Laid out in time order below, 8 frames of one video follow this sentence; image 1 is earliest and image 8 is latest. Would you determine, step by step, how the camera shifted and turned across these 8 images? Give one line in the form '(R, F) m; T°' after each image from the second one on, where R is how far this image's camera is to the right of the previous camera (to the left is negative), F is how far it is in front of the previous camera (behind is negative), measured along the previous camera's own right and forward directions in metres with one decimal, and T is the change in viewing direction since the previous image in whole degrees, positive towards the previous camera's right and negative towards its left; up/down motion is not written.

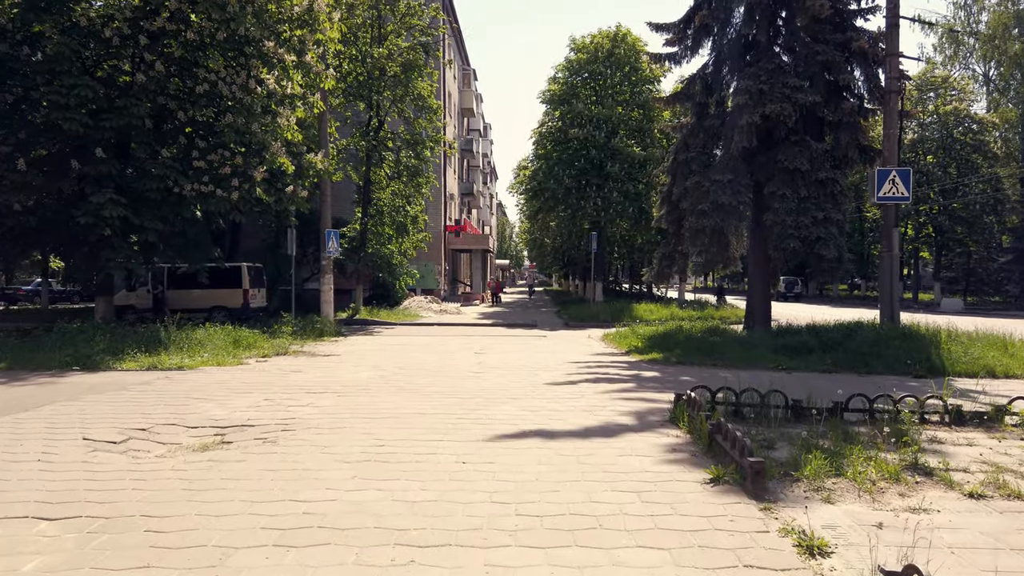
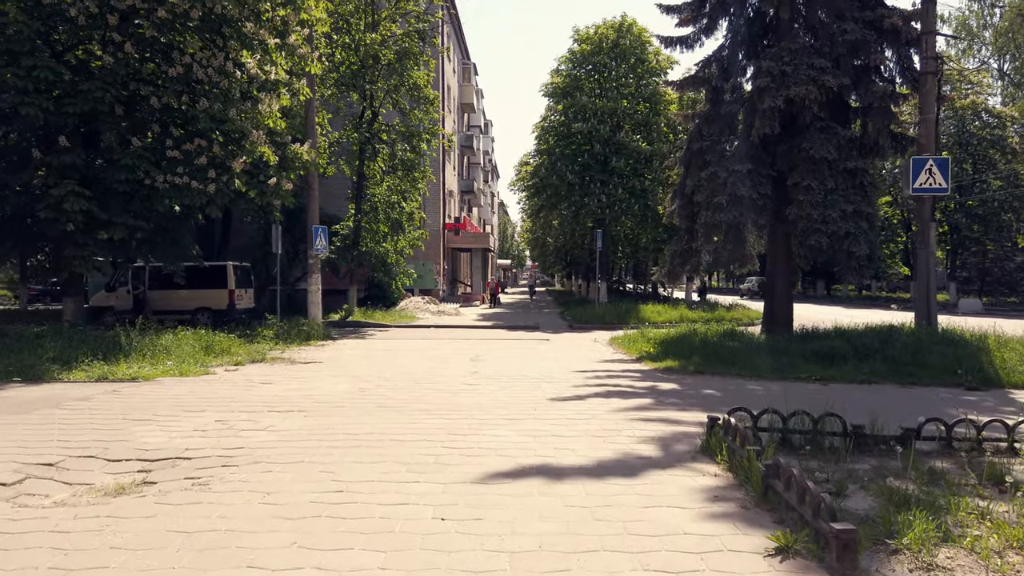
(0.0, +1.2) m; 0°
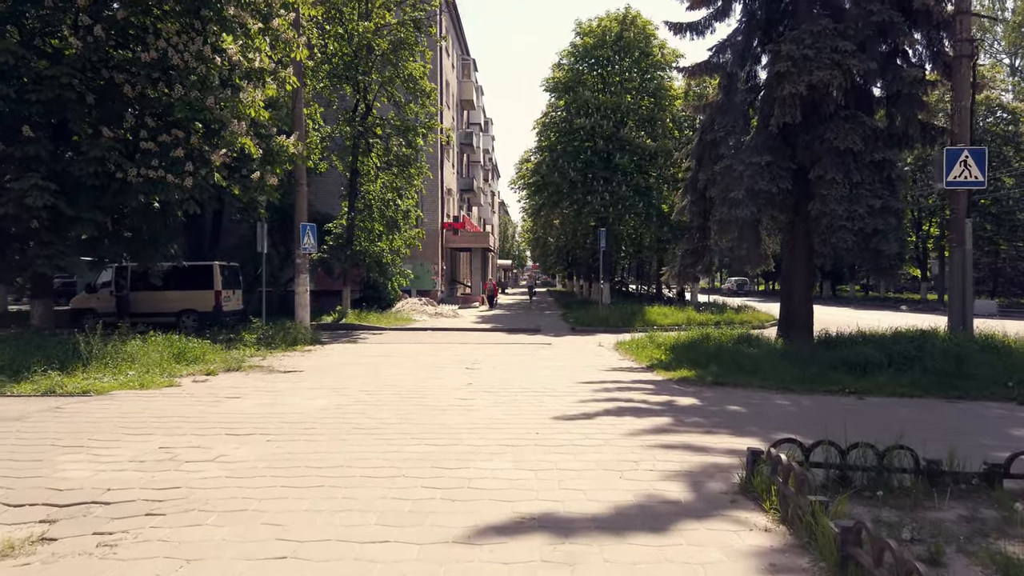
(0.0, +1.0) m; 0°
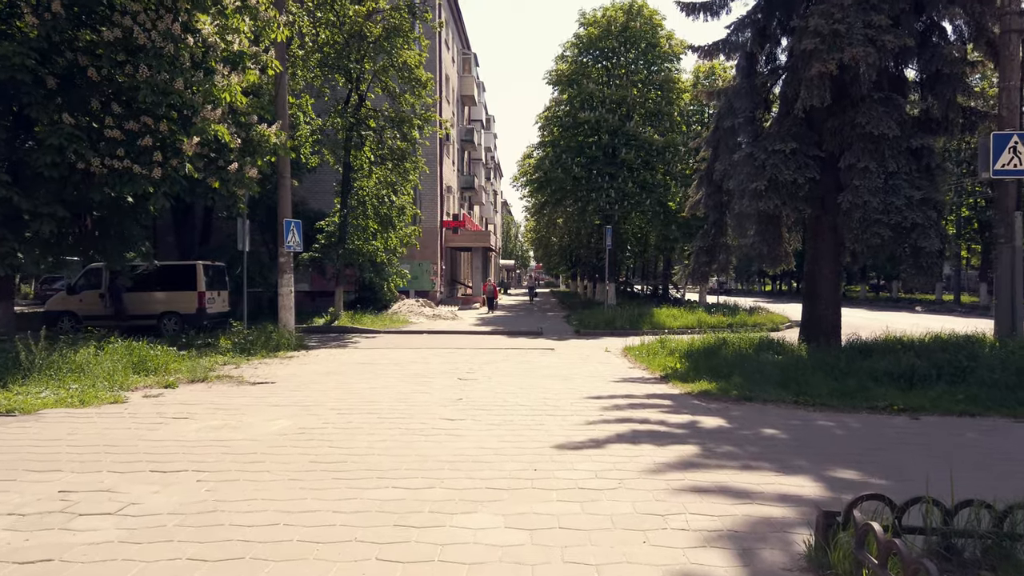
(+0.1, +1.2) m; 0°
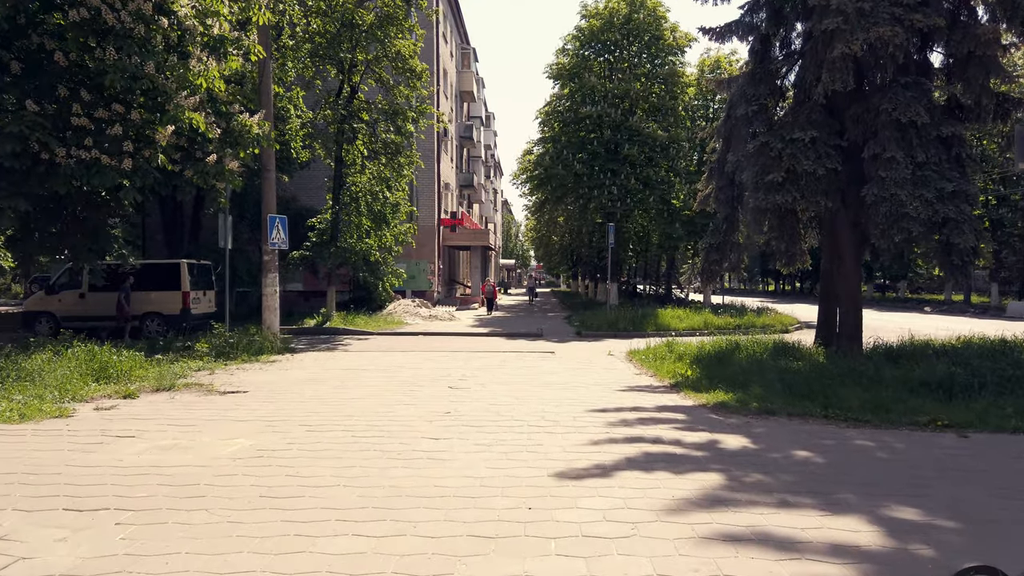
(+0.1, +0.9) m; 0°
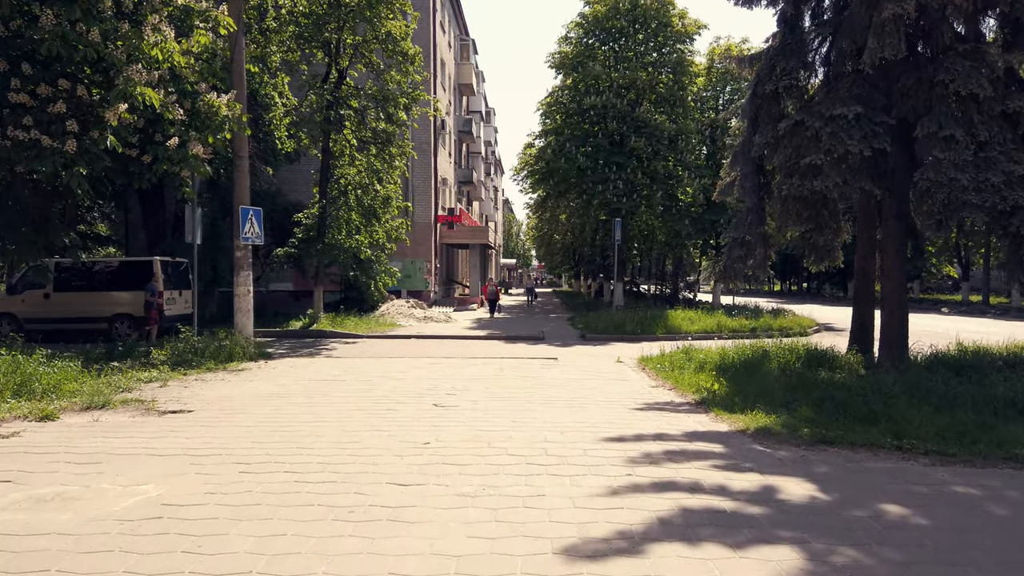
(+0.1, +1.4) m; 0°
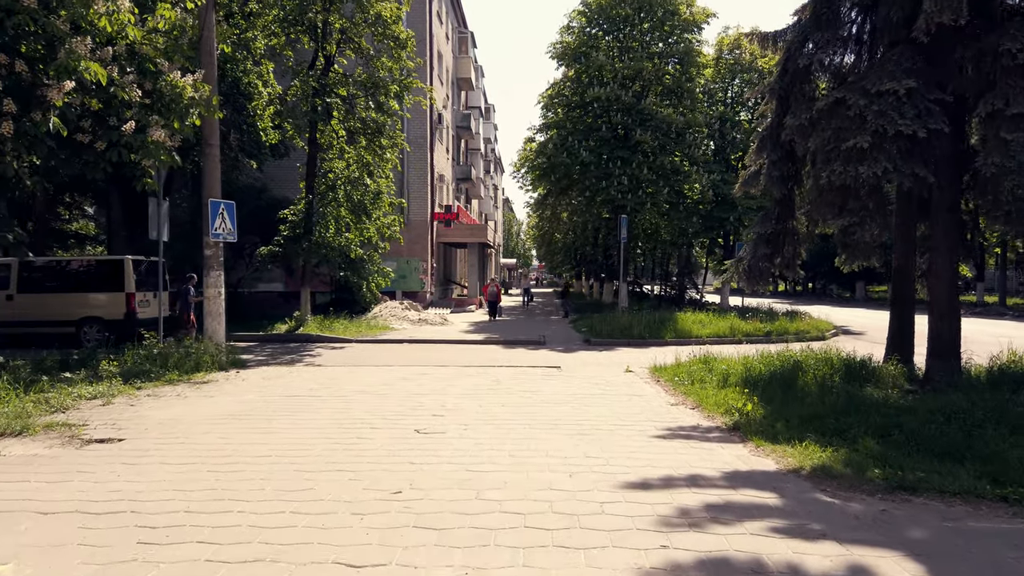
(0.0, +1.2) m; 0°
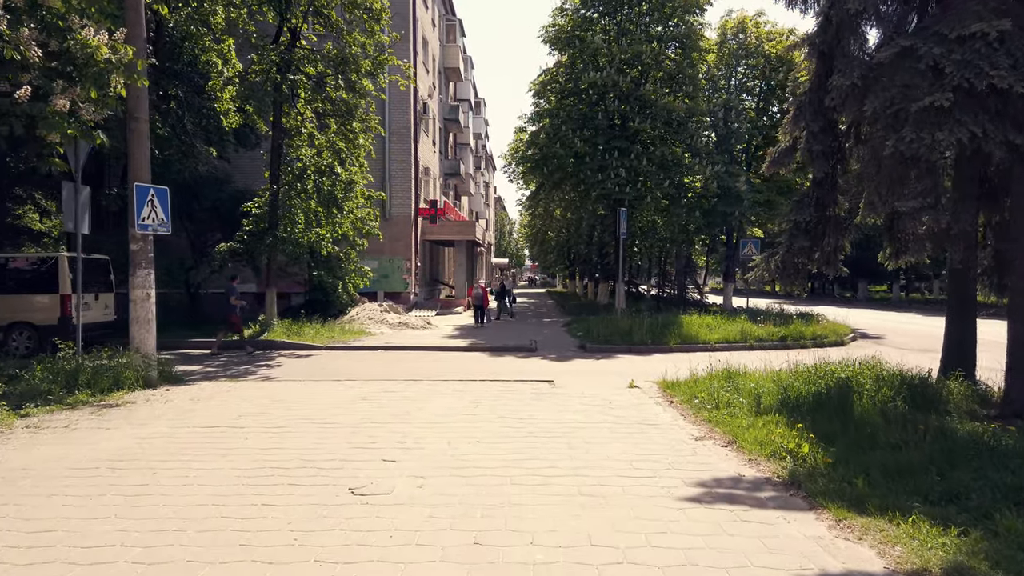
(+0.1, +1.8) m; +1°
